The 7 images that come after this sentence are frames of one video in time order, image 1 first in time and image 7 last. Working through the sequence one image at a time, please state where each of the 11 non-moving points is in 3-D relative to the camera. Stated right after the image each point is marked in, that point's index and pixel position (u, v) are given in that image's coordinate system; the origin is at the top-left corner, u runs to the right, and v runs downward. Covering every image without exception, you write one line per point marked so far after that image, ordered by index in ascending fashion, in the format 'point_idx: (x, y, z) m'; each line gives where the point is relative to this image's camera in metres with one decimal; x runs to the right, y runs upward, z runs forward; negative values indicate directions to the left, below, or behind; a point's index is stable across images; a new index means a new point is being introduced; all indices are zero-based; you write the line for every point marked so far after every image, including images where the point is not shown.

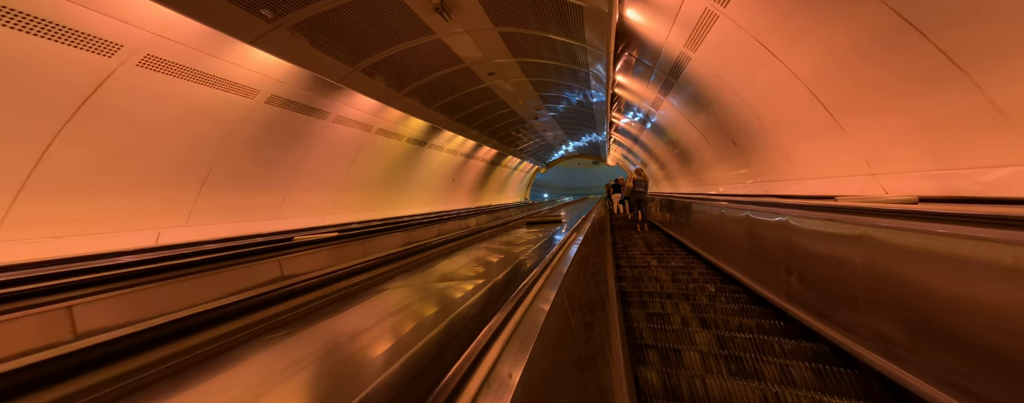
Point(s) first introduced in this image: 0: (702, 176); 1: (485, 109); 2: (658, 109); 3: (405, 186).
0: (+4.9, +0.7, +7.2) m
1: (-0.7, +2.2, +6.8) m
2: (+3.0, +2.0, +6.1) m
3: (-3.3, +0.4, +8.1) m
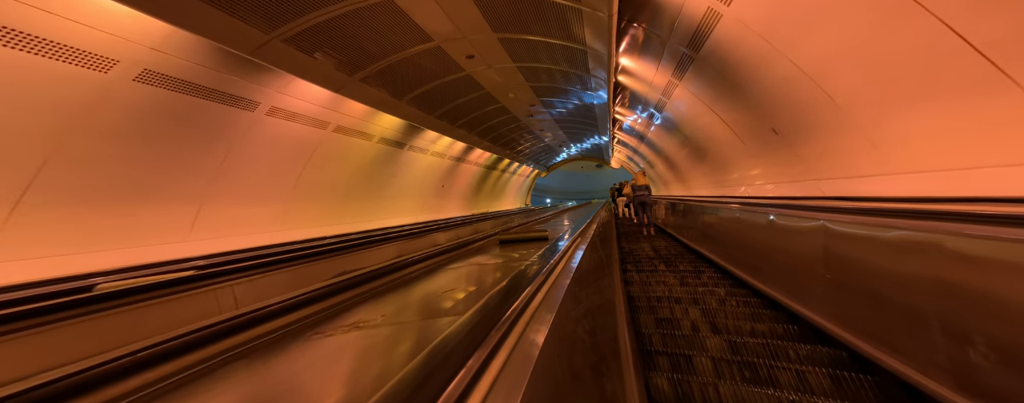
0: (+4.7, +0.6, +6.4) m
1: (-0.9, +2.0, +6.1) m
2: (+2.8, +1.9, +5.3) m
3: (-3.4, +0.2, +7.4) m
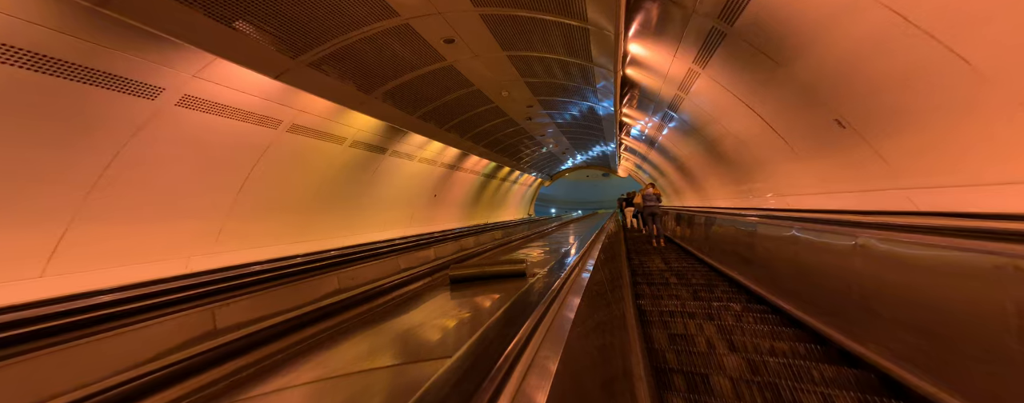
0: (+4.6, +0.4, +5.6) m
1: (-1.0, +1.8, +5.4) m
2: (+2.7, +1.7, +4.6) m
3: (-3.5, 0.0, +6.7) m
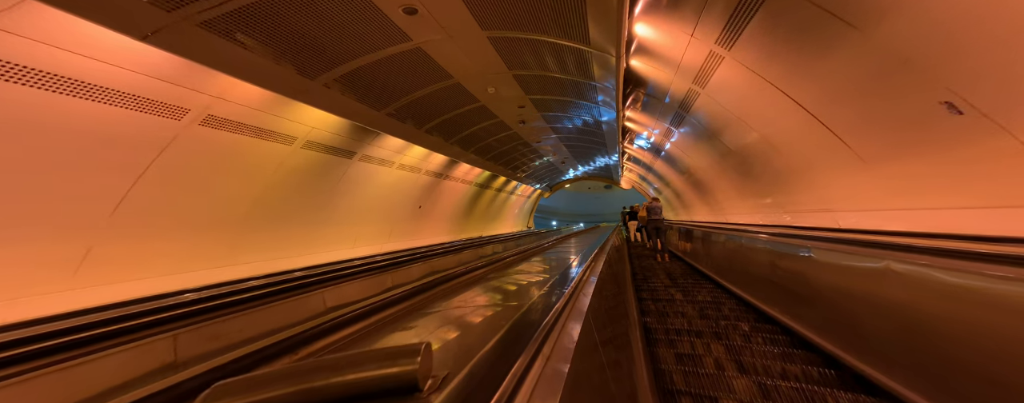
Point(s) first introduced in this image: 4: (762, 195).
0: (+4.4, +0.1, +4.8) m
1: (-1.1, +1.6, +4.7) m
2: (+2.5, +1.5, +3.9) m
3: (-3.7, -0.3, +6.0) m
4: (+4.7, +0.1, +5.5) m
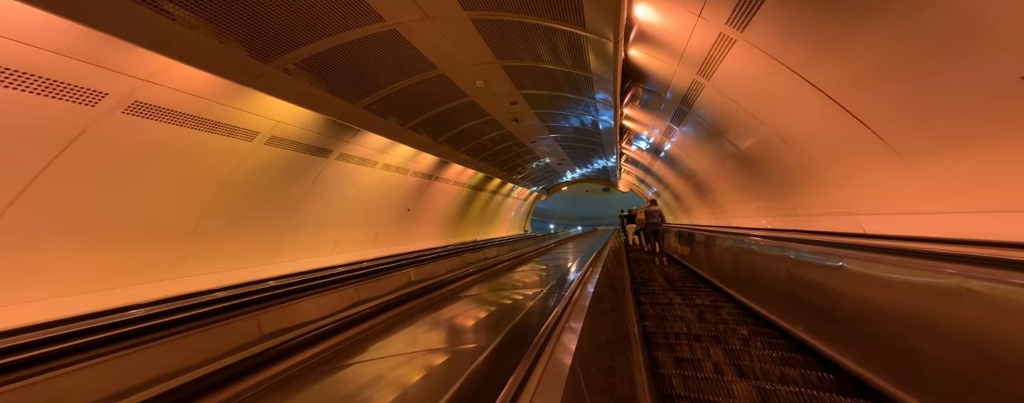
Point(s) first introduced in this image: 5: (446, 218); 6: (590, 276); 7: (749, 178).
0: (+4.3, +0.1, +4.5) m
1: (-1.3, +1.6, +4.4) m
2: (+2.4, +1.5, +3.5) m
3: (-3.8, -0.3, +5.6) m
4: (+4.5, +0.1, +5.2) m
5: (-2.3, -0.6, +10.2) m
6: (+1.2, -1.2, +4.4) m
7: (+4.4, +0.4, +5.5) m
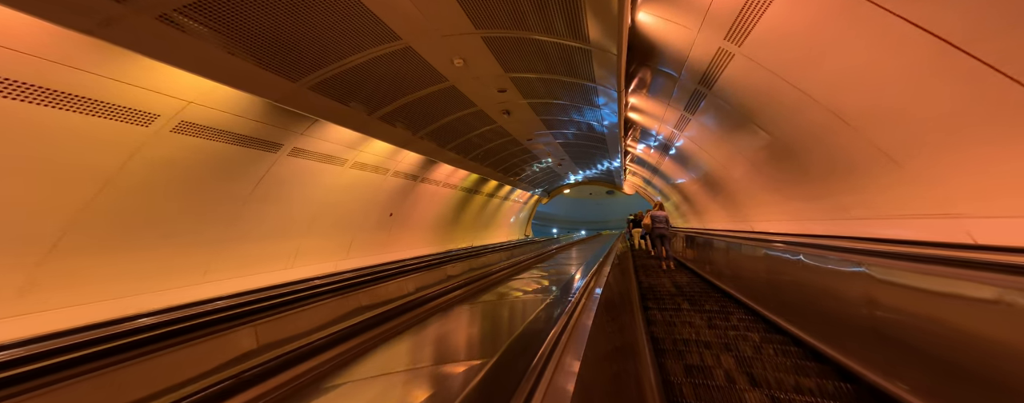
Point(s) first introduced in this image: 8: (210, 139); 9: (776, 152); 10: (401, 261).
0: (+4.1, +0.1, +3.6) m
1: (-1.5, +1.5, +3.7) m
2: (+2.2, +1.5, +2.8) m
3: (-4.0, -0.4, +4.9) m
4: (+4.4, +0.1, +4.4) m
5: (-2.4, -0.7, +9.5) m
6: (+1.0, -1.2, +3.6) m
7: (+4.2, +0.4, +4.7) m
8: (-3.8, +0.8, +4.4) m
9: (+3.9, +0.7, +4.3) m
10: (-2.7, -1.5, +7.3) m
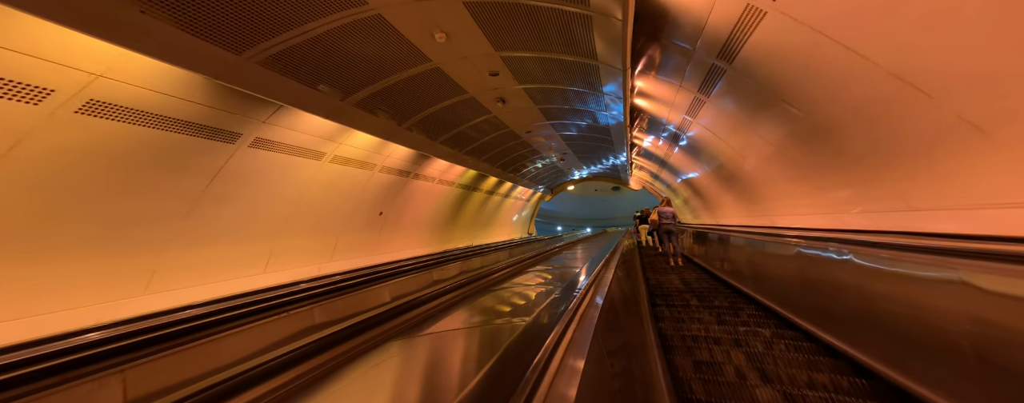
0: (+4.0, +0.2, +3.1) m
1: (-1.6, +1.6, +3.2) m
2: (+2.1, +1.6, +2.2) m
3: (-4.1, -0.4, +4.5) m
4: (+4.3, +0.2, +3.8) m
5: (-2.4, -0.6, +9.1) m
6: (+0.9, -1.1, +3.1) m
7: (+4.1, +0.6, +4.1) m
8: (-3.9, +0.8, +3.9) m
9: (+3.8, +0.8, +3.8) m
10: (-2.8, -1.4, +6.9) m
